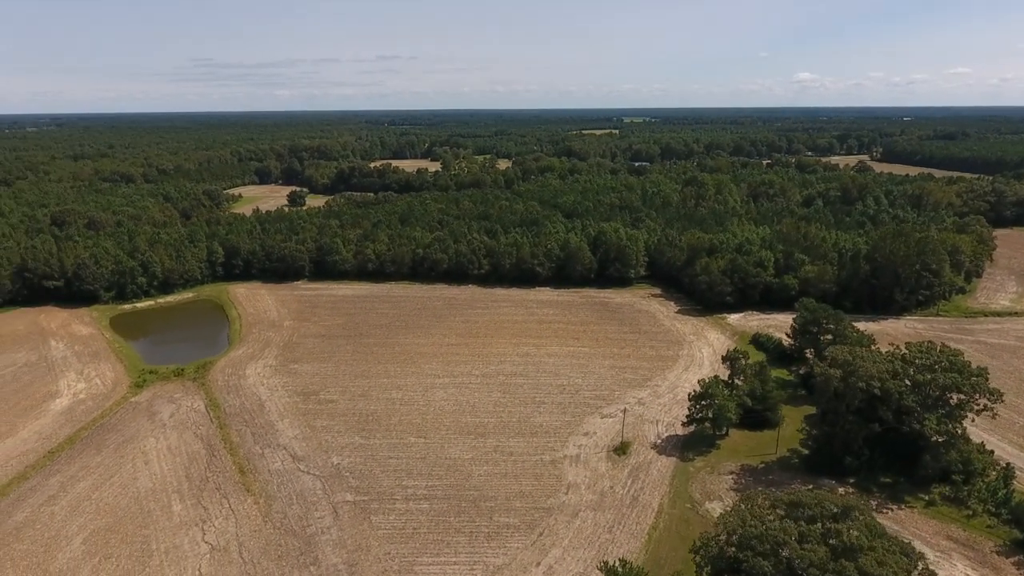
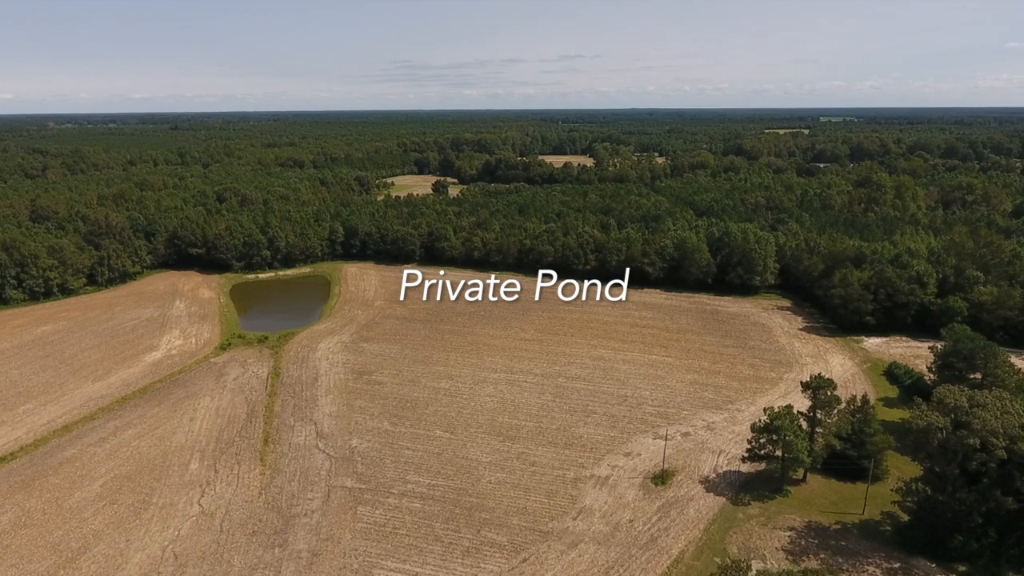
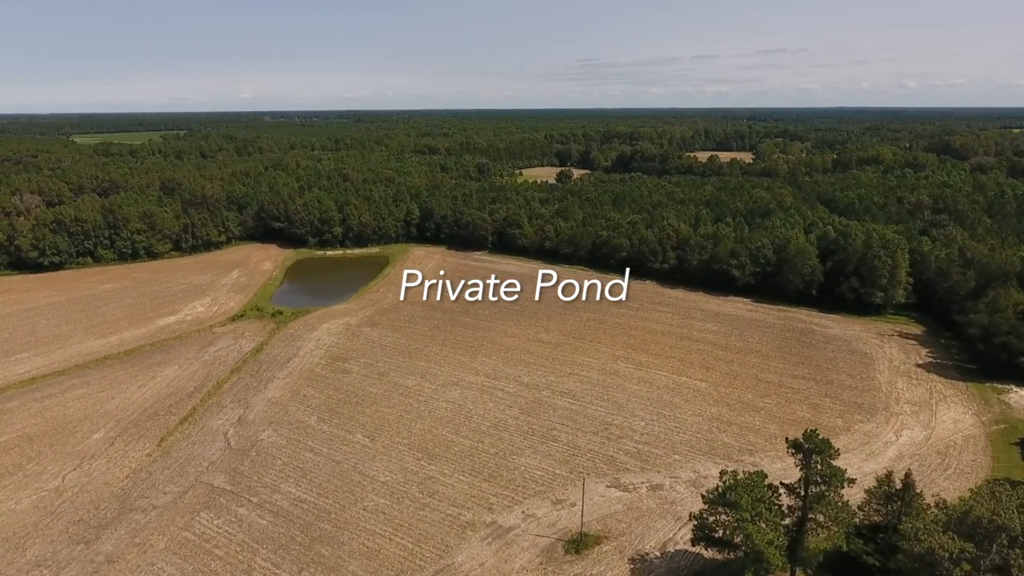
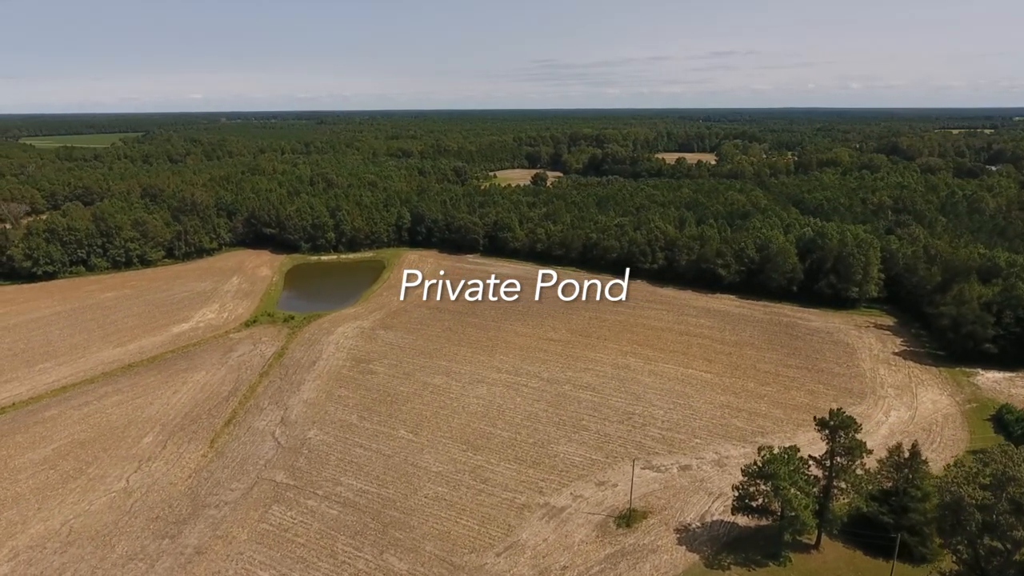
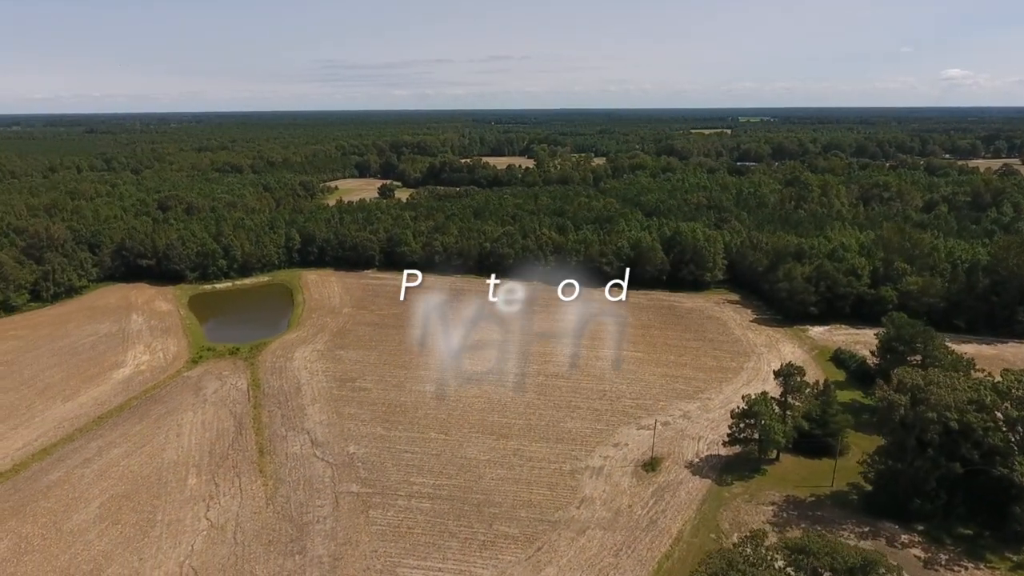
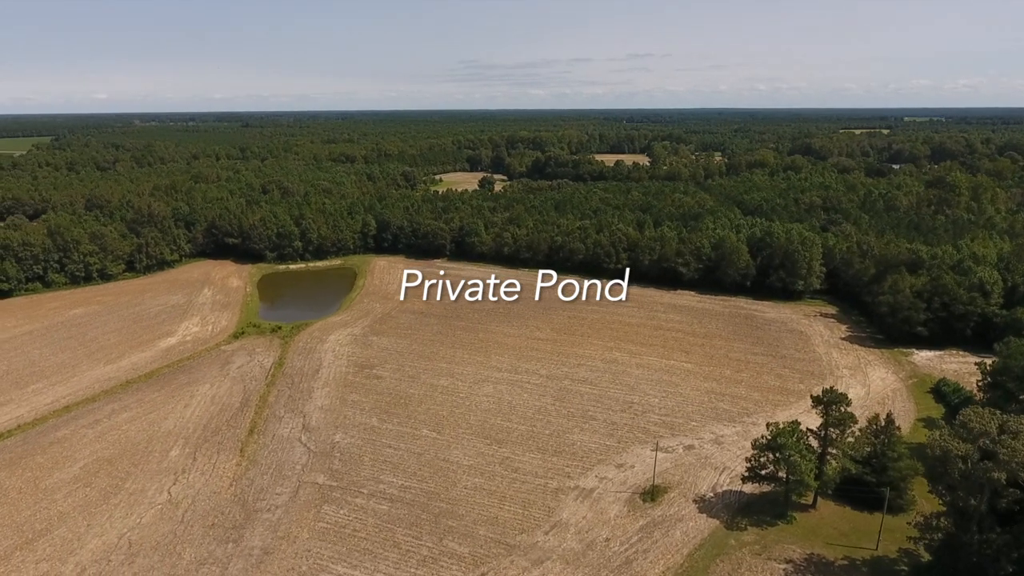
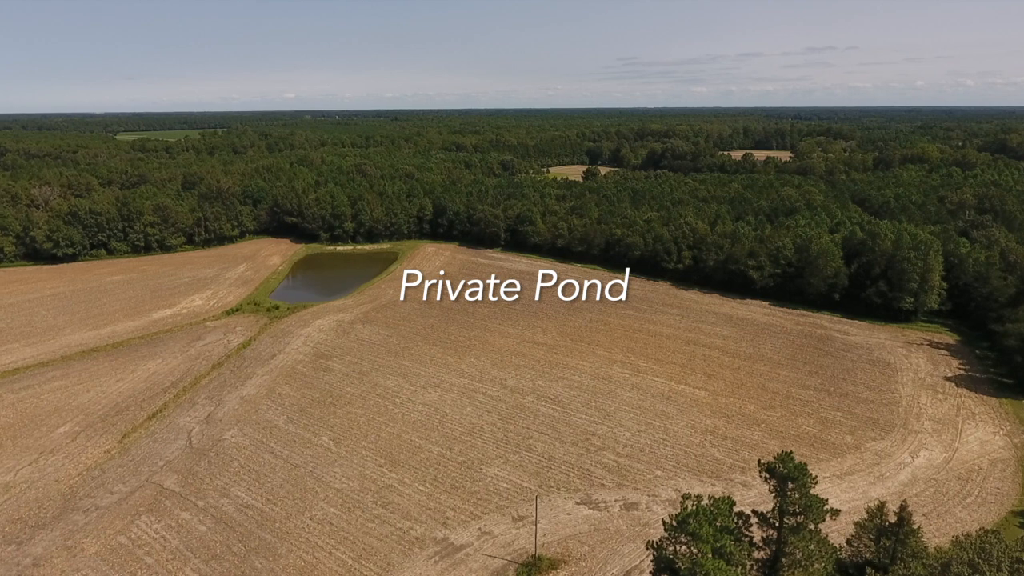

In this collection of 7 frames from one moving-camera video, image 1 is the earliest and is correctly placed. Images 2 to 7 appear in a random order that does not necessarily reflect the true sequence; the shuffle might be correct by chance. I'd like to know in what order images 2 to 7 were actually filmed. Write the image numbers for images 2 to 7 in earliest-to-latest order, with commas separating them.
5, 2, 6, 4, 3, 7
